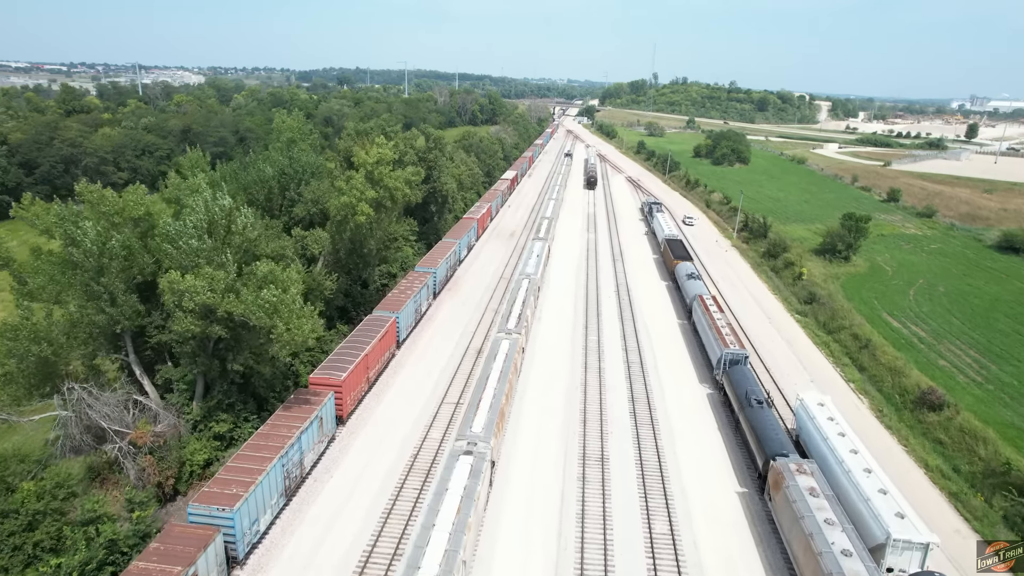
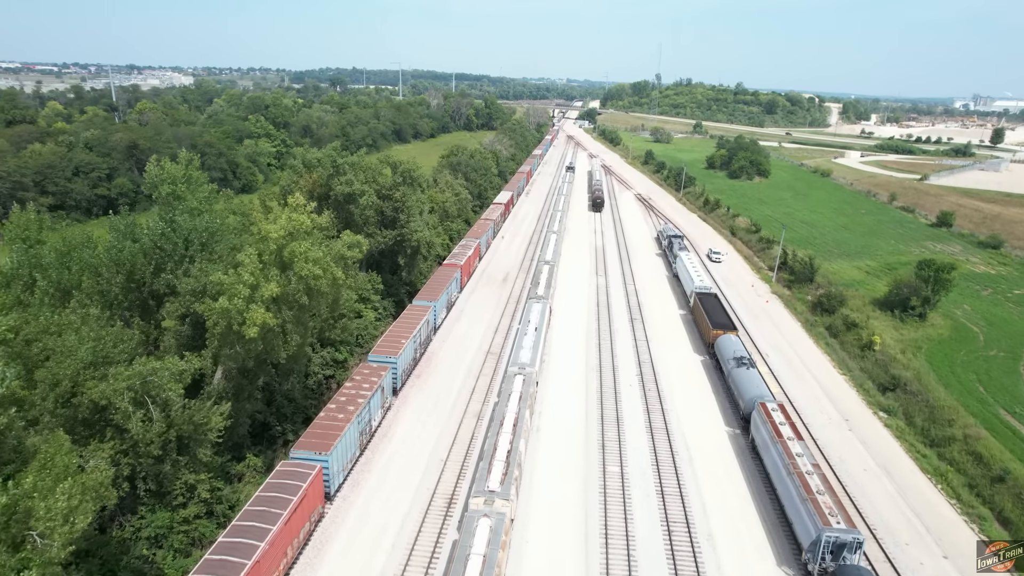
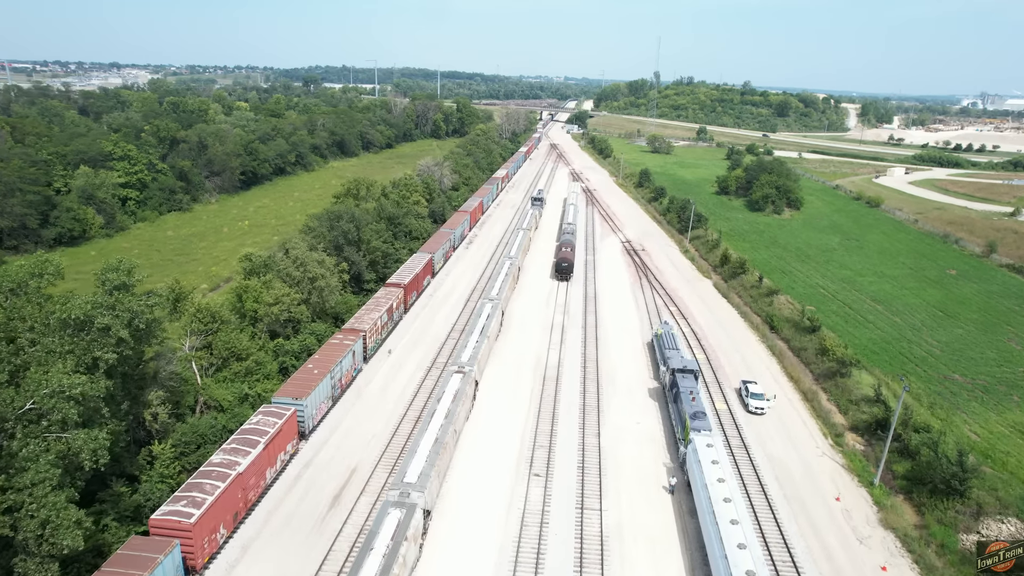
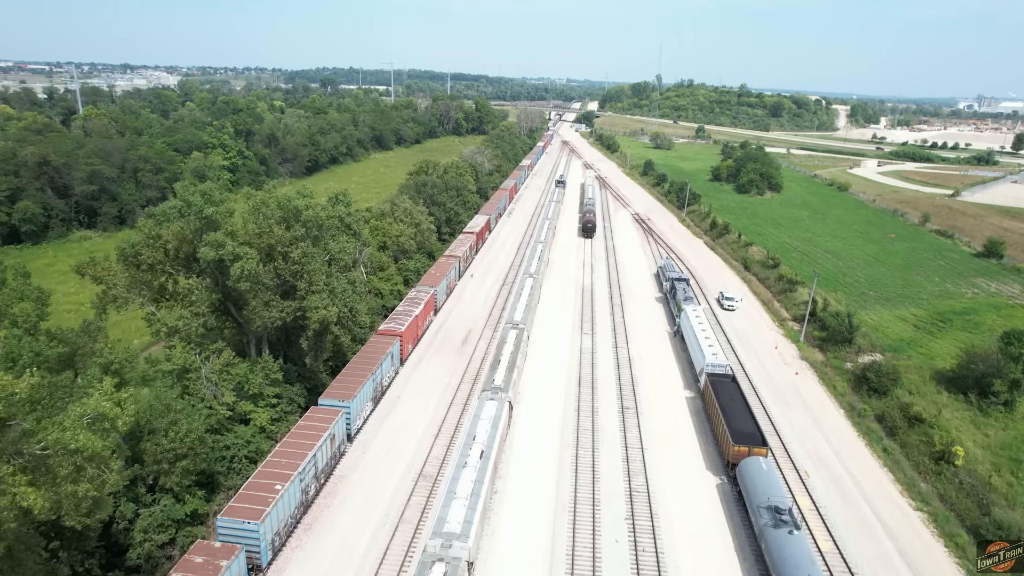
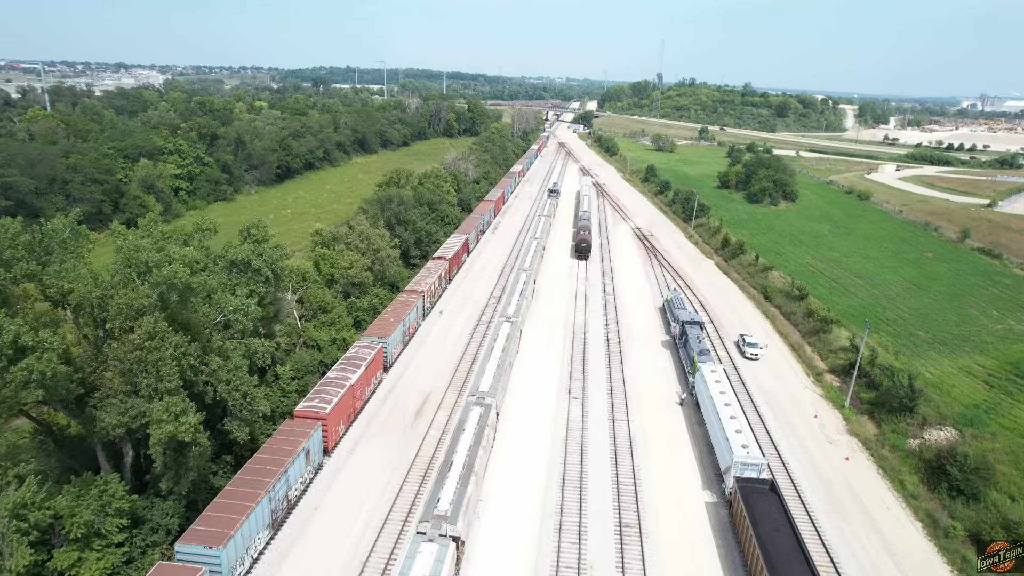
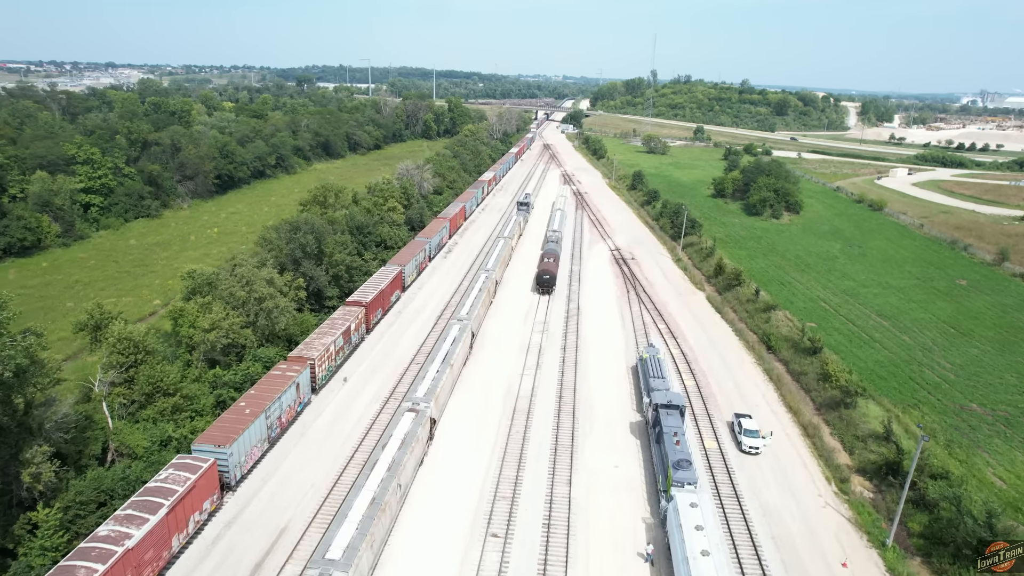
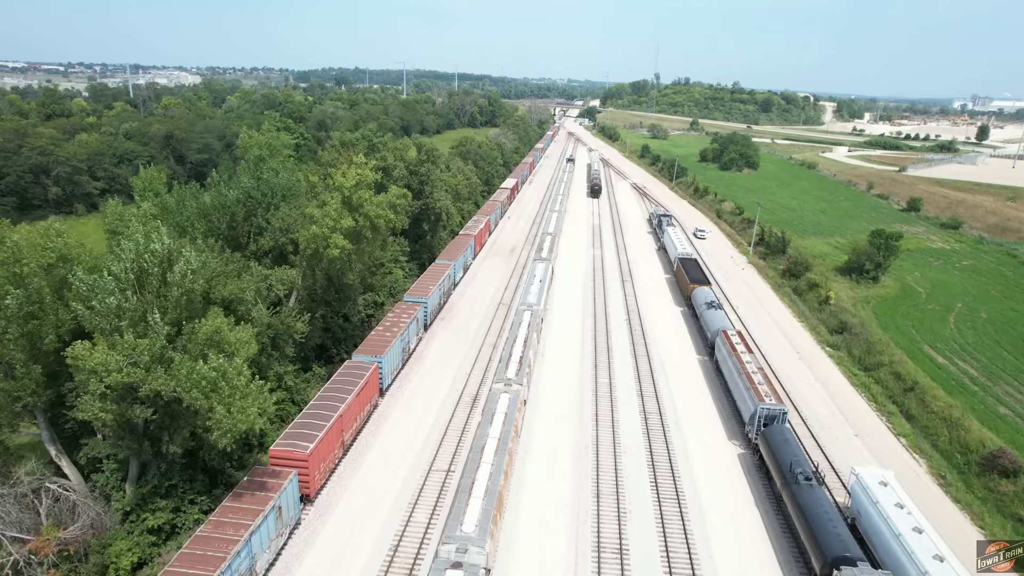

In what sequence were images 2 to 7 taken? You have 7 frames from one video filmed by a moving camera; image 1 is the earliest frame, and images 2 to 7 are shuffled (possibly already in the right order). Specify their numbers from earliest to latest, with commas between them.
7, 2, 4, 5, 3, 6
